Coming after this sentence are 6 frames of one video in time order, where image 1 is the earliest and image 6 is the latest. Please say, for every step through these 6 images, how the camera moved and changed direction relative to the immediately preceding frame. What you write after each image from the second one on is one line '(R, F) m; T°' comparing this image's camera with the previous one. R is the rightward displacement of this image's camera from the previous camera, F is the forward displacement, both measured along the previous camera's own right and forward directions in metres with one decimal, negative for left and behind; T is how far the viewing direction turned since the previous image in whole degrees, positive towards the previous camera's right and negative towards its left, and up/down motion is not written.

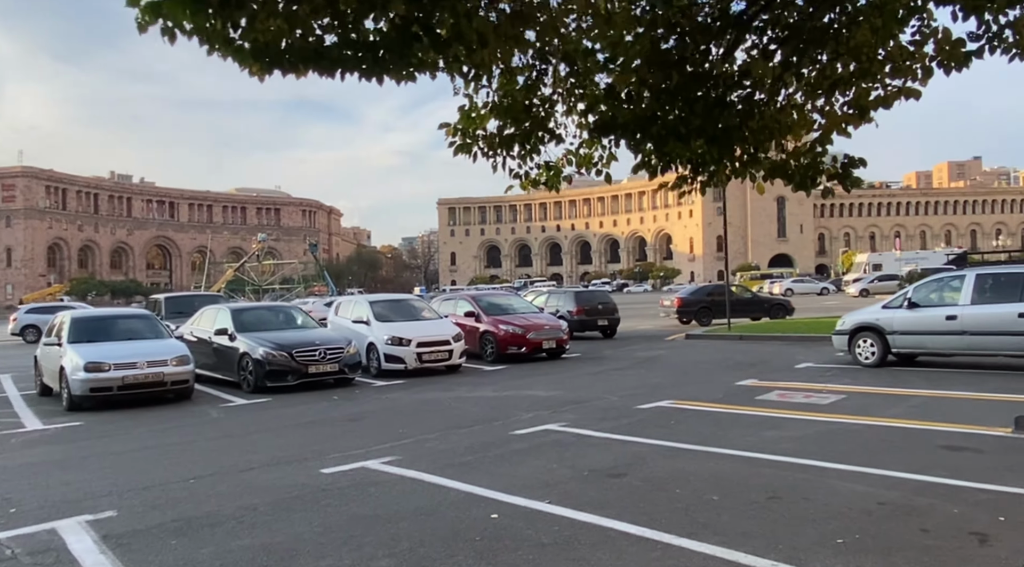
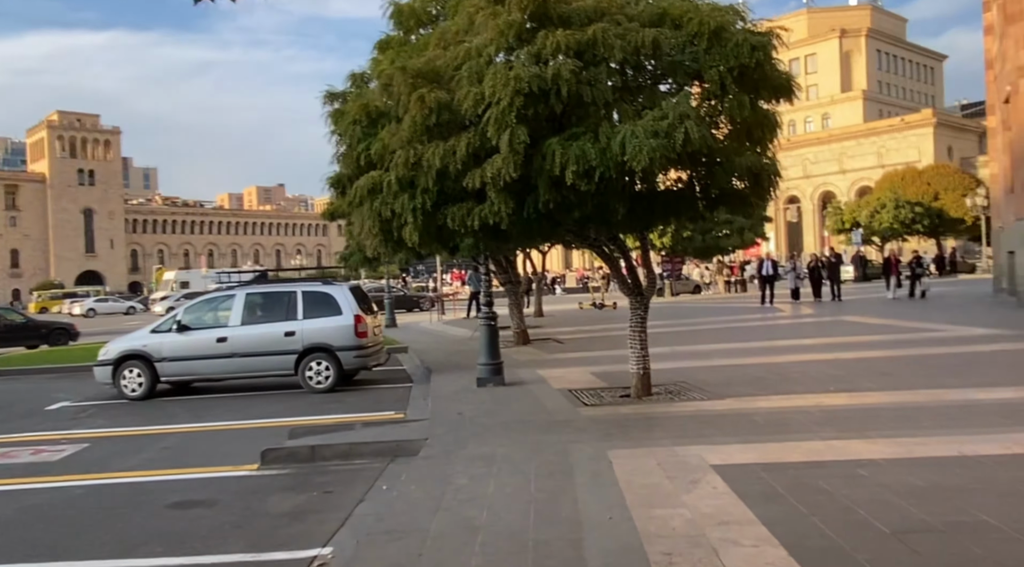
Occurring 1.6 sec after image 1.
(+1.1, +1.0) m; +43°
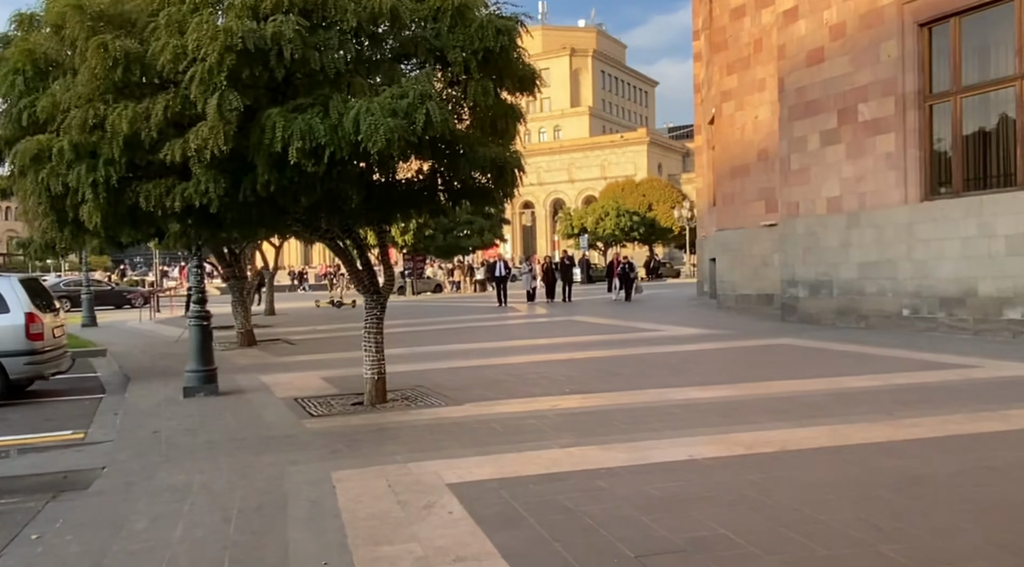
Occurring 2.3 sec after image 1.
(+0.2, +0.9) m; +17°
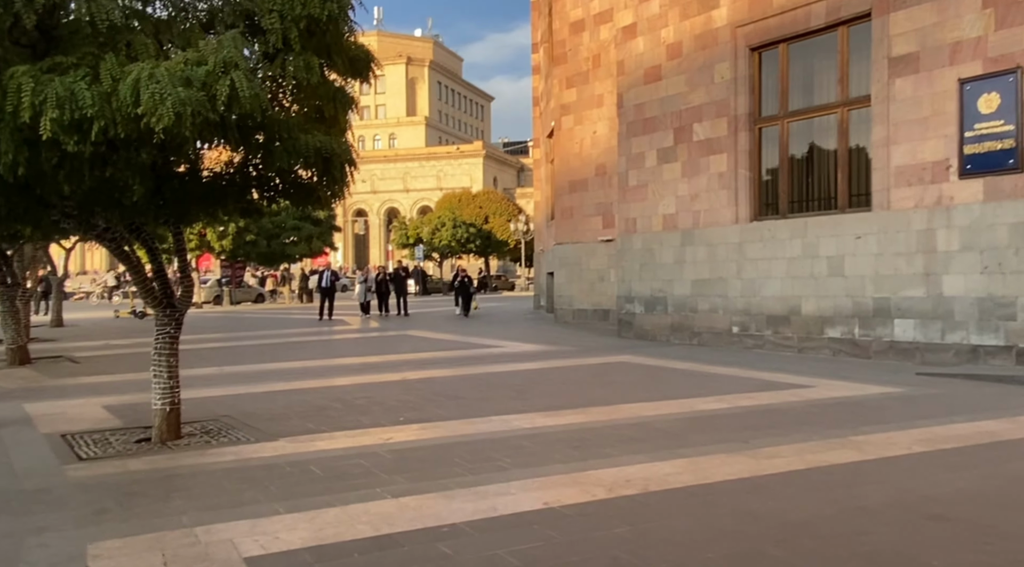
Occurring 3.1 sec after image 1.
(+0.1, +1.2) m; +11°
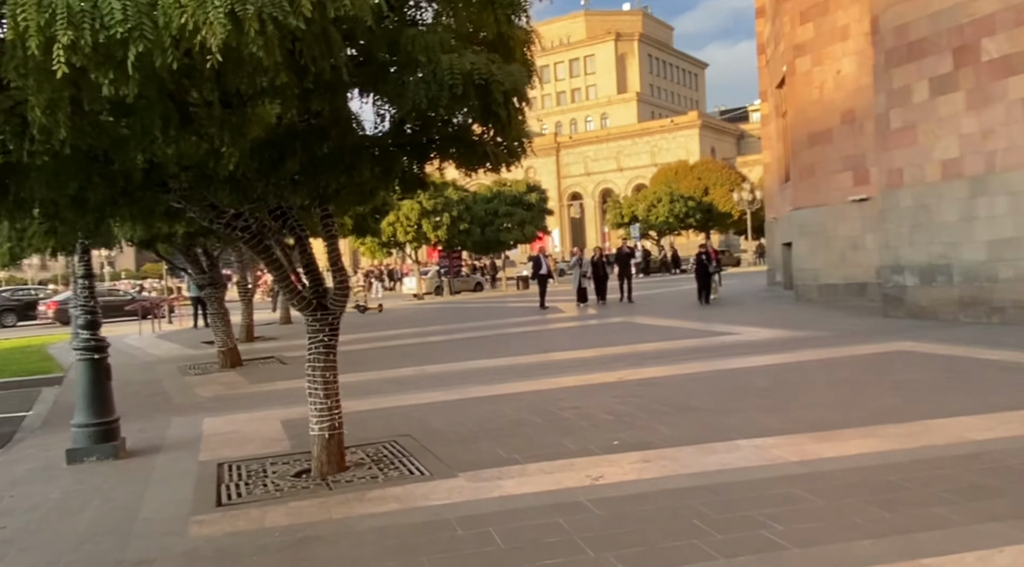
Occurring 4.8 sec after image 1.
(-0.2, +2.5) m; -14°
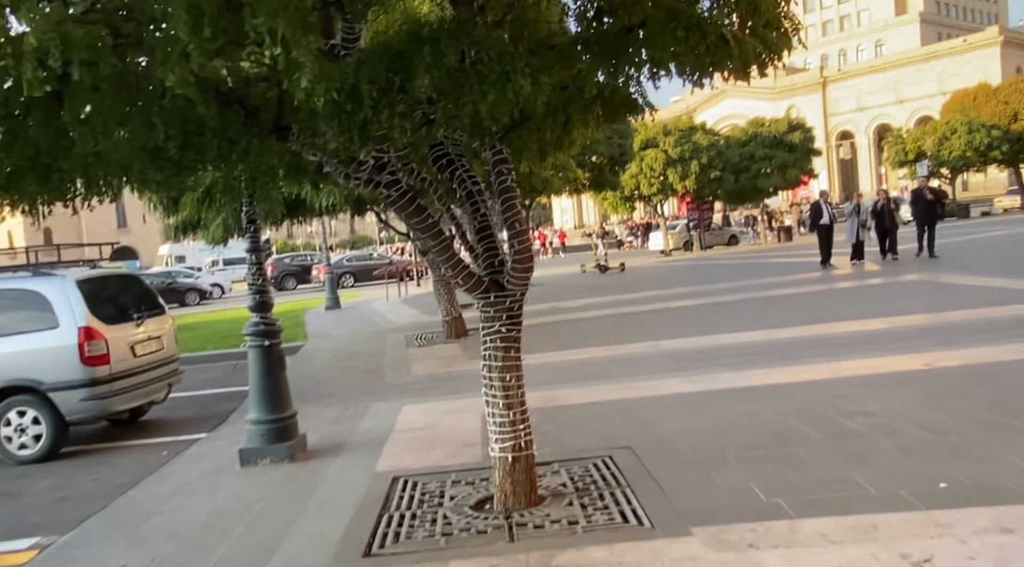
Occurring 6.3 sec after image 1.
(0.0, +2.2) m; -17°
